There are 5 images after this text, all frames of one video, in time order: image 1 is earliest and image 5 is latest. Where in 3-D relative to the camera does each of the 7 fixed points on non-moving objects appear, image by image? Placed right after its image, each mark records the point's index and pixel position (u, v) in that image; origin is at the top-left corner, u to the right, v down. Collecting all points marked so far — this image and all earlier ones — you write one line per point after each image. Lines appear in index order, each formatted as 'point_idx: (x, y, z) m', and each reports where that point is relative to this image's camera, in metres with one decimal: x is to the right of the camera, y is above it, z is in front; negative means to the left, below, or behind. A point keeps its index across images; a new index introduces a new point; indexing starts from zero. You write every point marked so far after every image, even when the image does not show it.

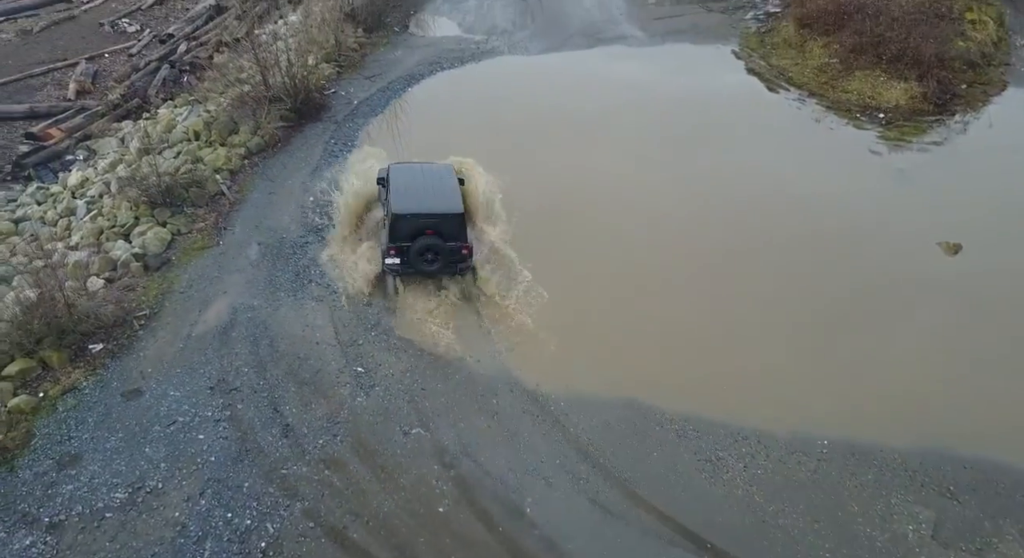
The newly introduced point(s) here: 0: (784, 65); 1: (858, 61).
0: (+7.9, +6.2, +17.6) m
1: (+9.4, +5.9, +16.5) m
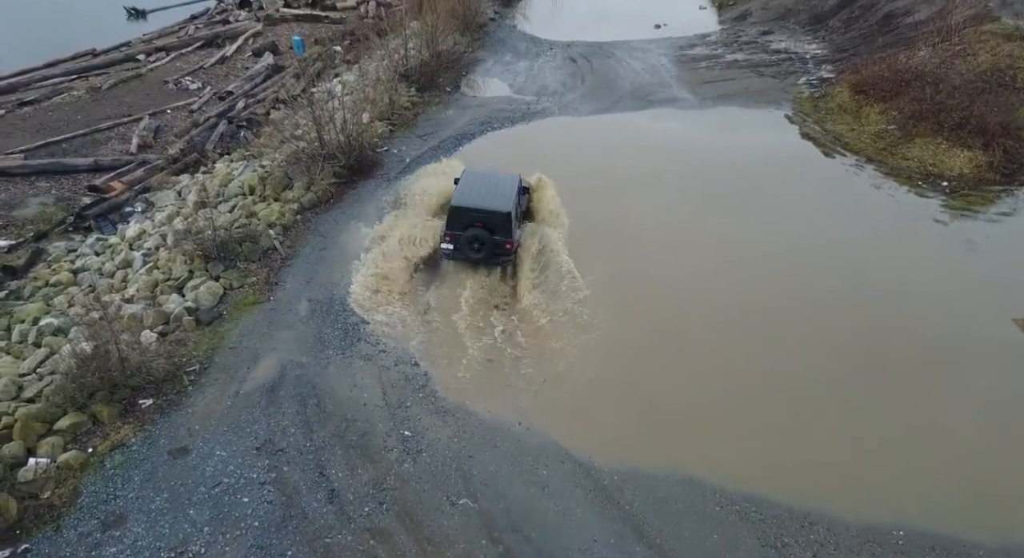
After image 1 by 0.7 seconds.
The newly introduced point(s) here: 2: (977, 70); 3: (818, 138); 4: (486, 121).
0: (+9.3, +4.3, +17.4) m
1: (+10.8, +4.0, +16.2) m
2: (+12.9, +5.8, +17.0) m
3: (+8.6, +4.0, +17.2) m
4: (-0.9, +5.1, +19.7) m
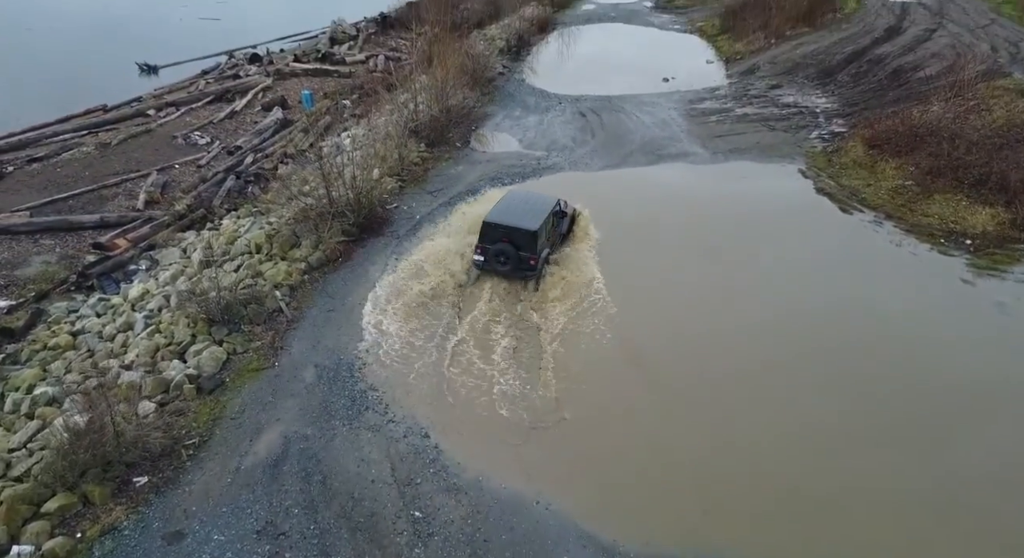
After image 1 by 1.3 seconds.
0: (+9.6, +2.7, +17.2) m
1: (+11.1, +2.5, +16.0) m
2: (+13.2, +4.2, +16.9) m
3: (+8.9, +2.4, +17.0) m
4: (-0.6, +3.3, +19.6) m
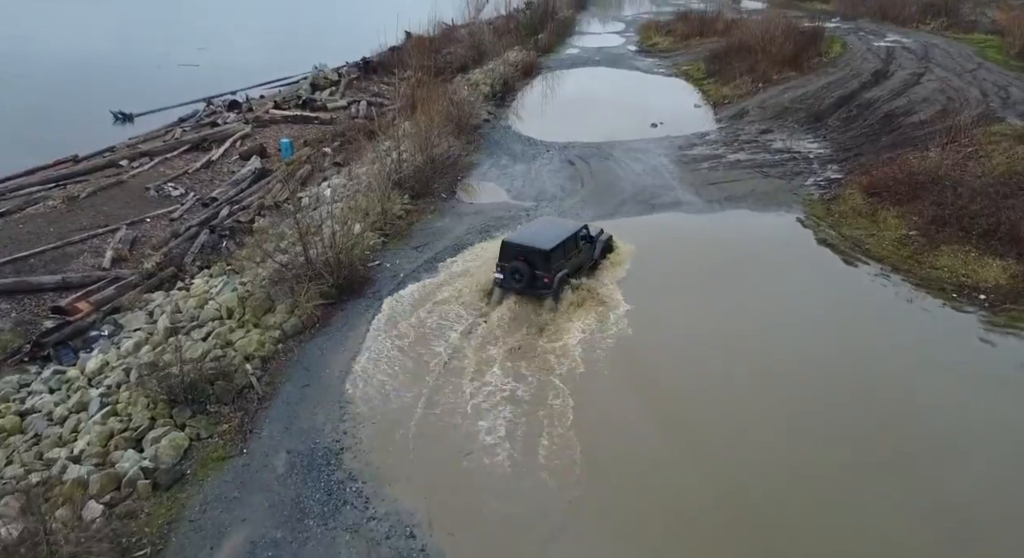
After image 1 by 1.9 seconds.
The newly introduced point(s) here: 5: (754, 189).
0: (+9.3, +1.2, +16.5) m
1: (+10.8, +1.2, +15.3) m
2: (+12.9, +2.9, +16.4) m
3: (+8.6, +0.9, +16.3) m
4: (-0.9, +1.5, +18.7) m
5: (+7.7, +2.9, +19.5) m
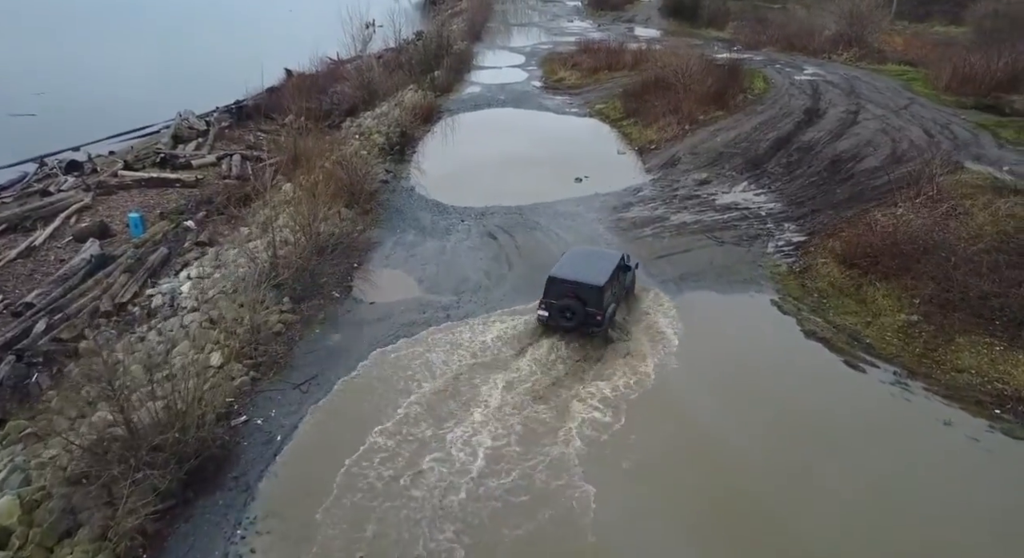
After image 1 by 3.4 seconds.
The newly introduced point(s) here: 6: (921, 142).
0: (+7.5, -0.9, +13.7) m
1: (+9.2, -0.8, +12.8) m
2: (+10.9, +1.0, +14.2) m
3: (+6.9, -1.2, +13.4) m
4: (-2.9, -1.5, +14.4) m
5: (+5.4, +0.5, +16.5) m
6: (+13.0, +4.3, +19.4) m
